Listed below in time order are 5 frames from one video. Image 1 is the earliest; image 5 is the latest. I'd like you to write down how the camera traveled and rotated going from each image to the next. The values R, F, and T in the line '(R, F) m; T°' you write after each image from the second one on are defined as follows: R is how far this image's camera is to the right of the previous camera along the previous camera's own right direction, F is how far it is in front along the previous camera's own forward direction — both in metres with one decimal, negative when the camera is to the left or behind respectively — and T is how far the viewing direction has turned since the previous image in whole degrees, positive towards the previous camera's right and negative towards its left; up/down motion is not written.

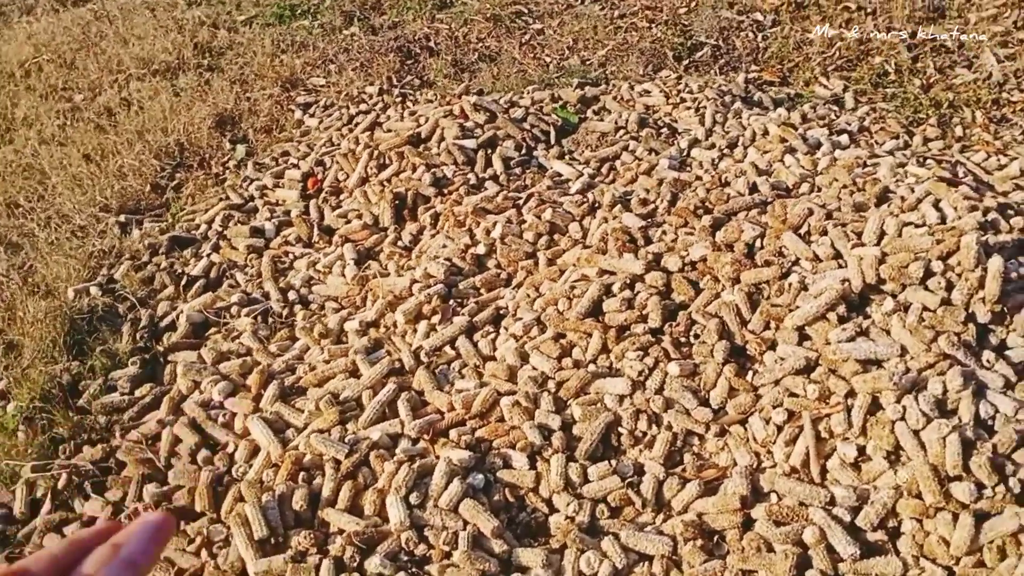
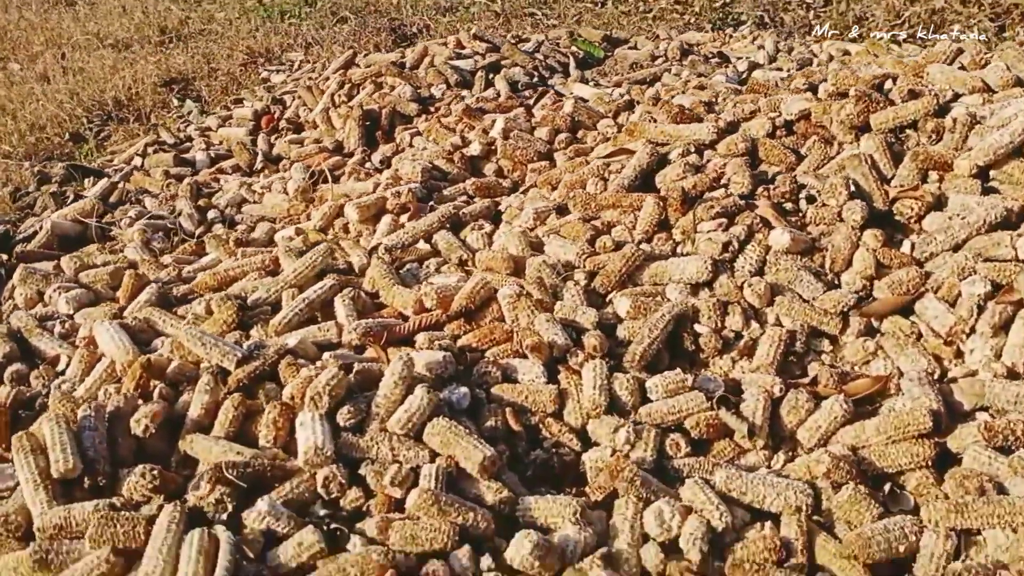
(0.0, +2.1) m; 0°
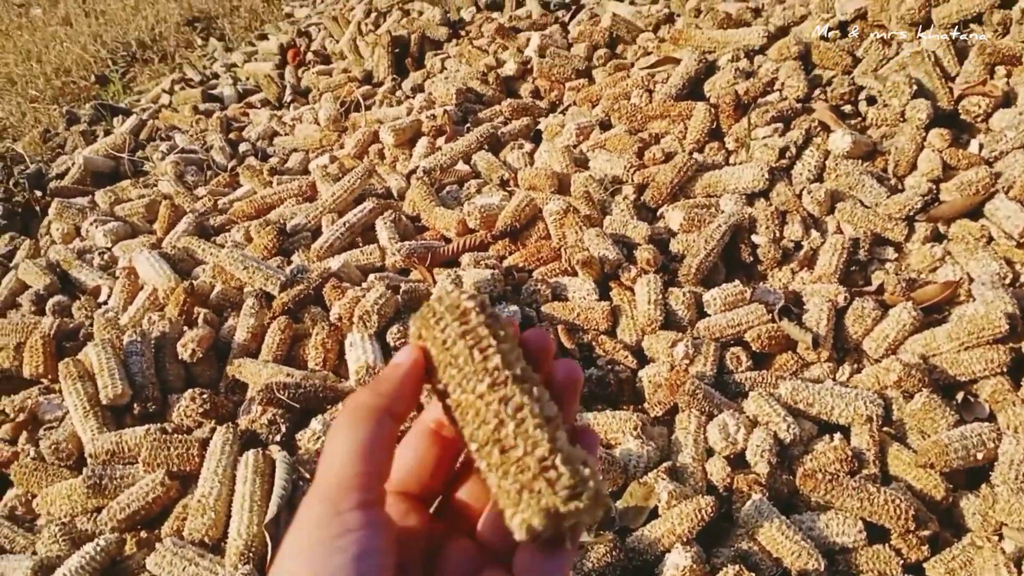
(-0.1, +0.1) m; -2°
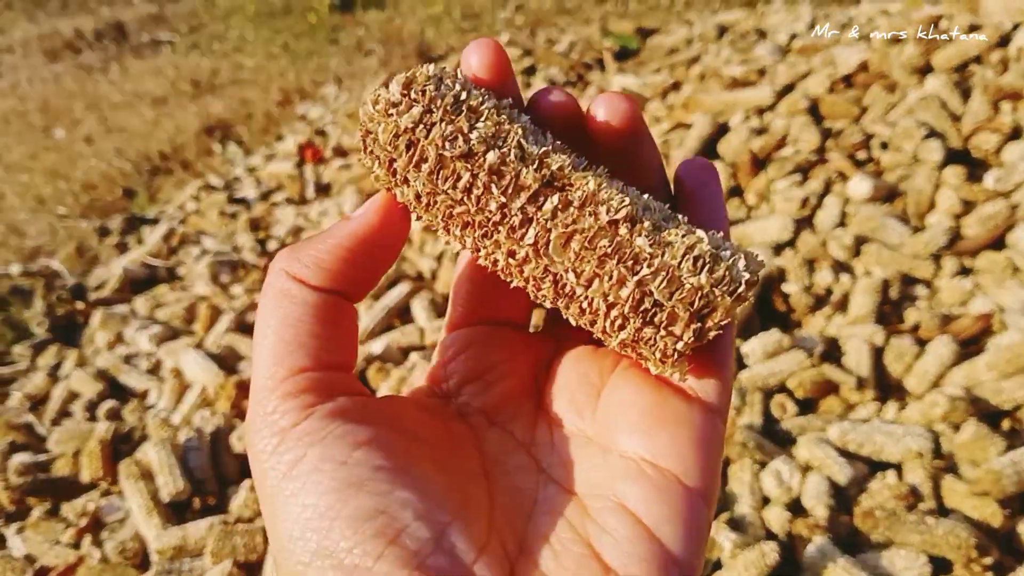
(-0.1, -0.1) m; -1°
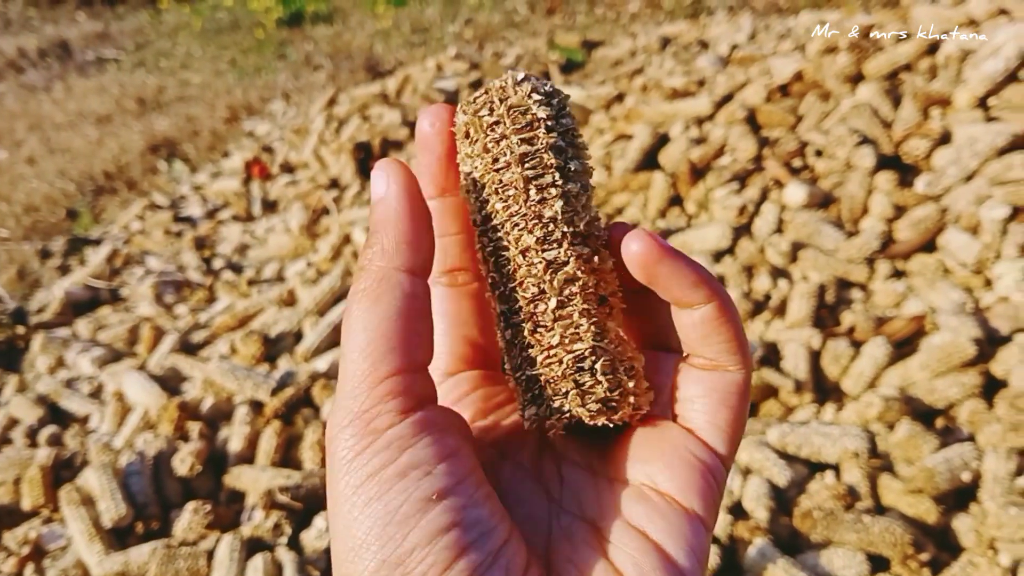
(+0.1, 0.0) m; +3°
